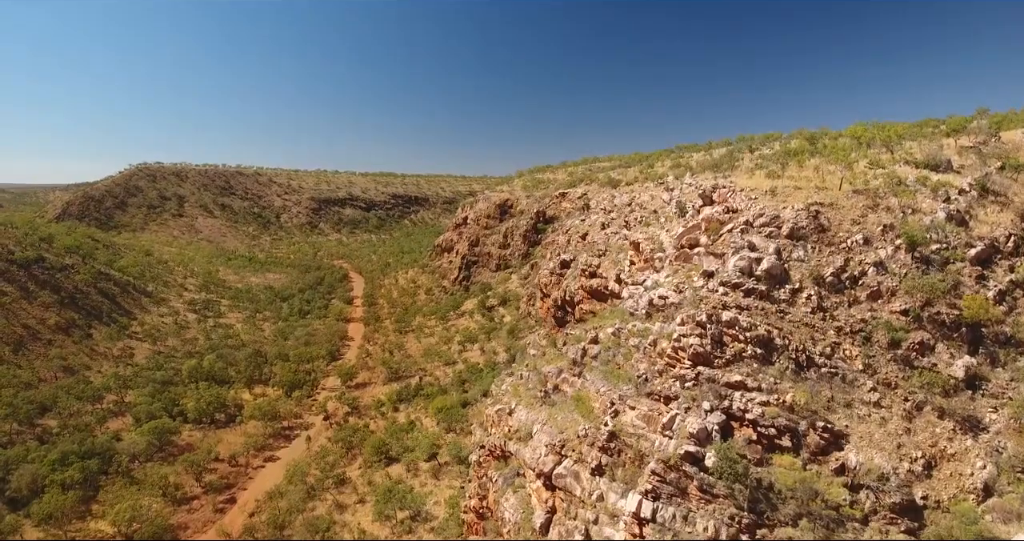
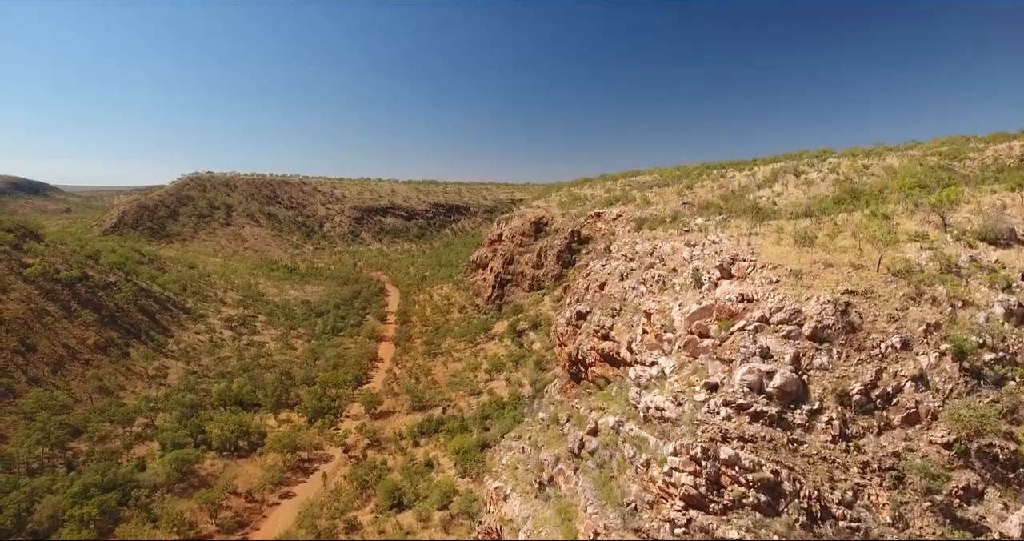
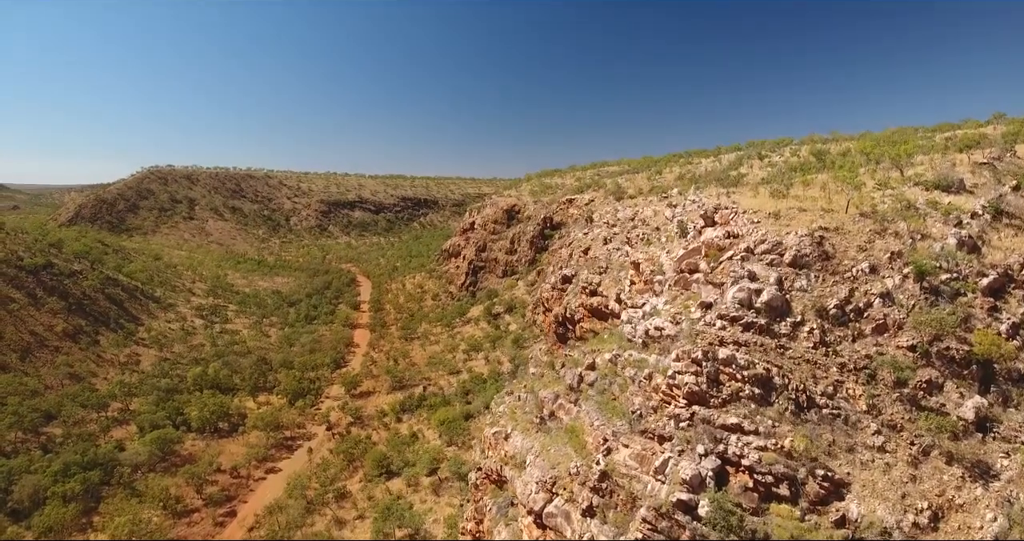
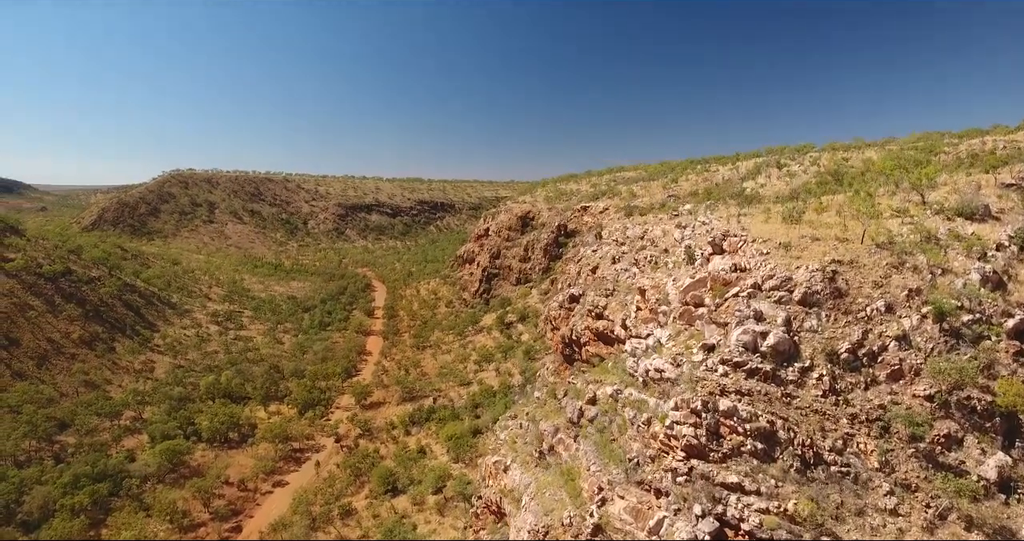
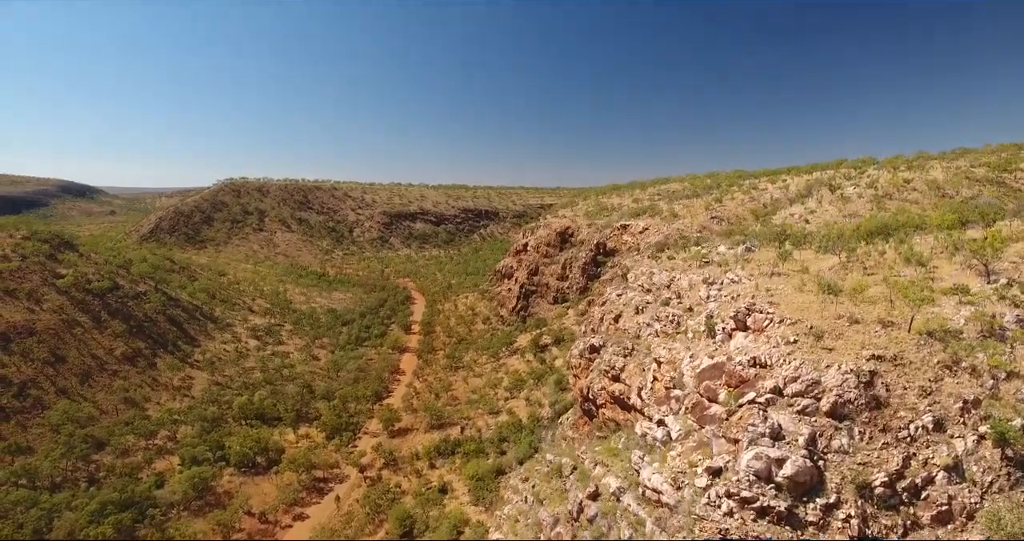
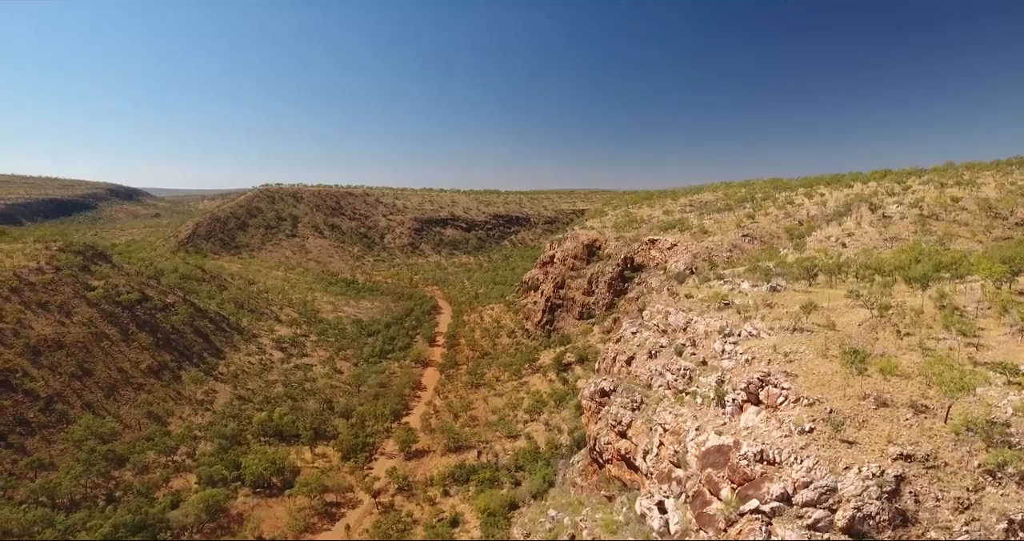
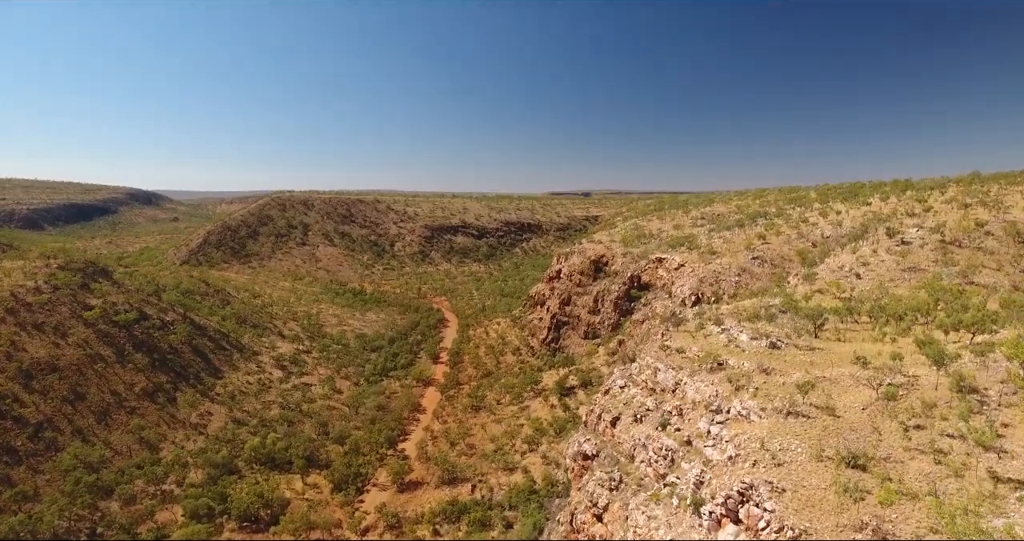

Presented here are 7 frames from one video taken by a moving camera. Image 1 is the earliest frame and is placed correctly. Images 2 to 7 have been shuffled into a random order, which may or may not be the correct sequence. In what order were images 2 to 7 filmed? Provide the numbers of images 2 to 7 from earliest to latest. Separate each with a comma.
3, 4, 2, 5, 6, 7
